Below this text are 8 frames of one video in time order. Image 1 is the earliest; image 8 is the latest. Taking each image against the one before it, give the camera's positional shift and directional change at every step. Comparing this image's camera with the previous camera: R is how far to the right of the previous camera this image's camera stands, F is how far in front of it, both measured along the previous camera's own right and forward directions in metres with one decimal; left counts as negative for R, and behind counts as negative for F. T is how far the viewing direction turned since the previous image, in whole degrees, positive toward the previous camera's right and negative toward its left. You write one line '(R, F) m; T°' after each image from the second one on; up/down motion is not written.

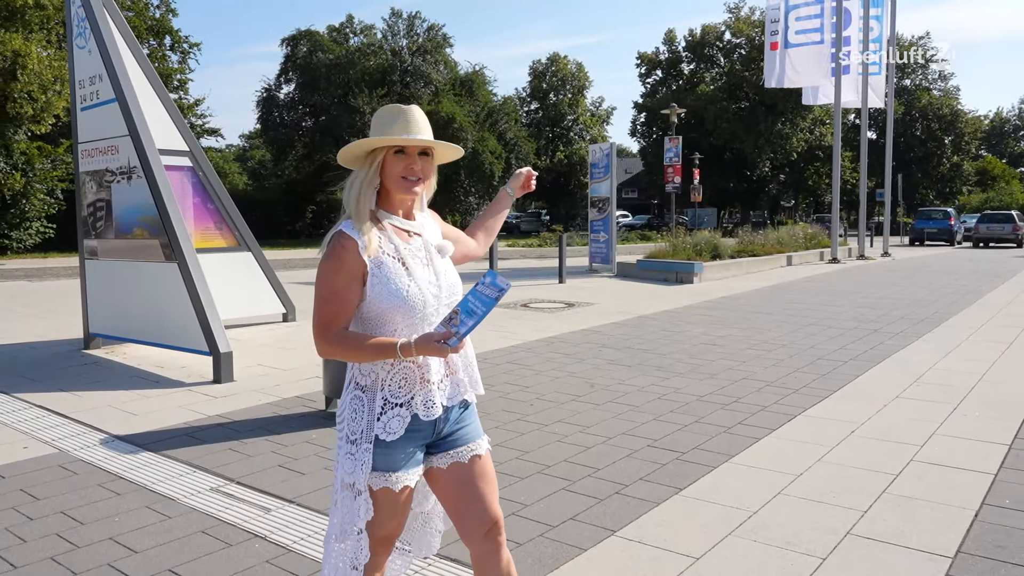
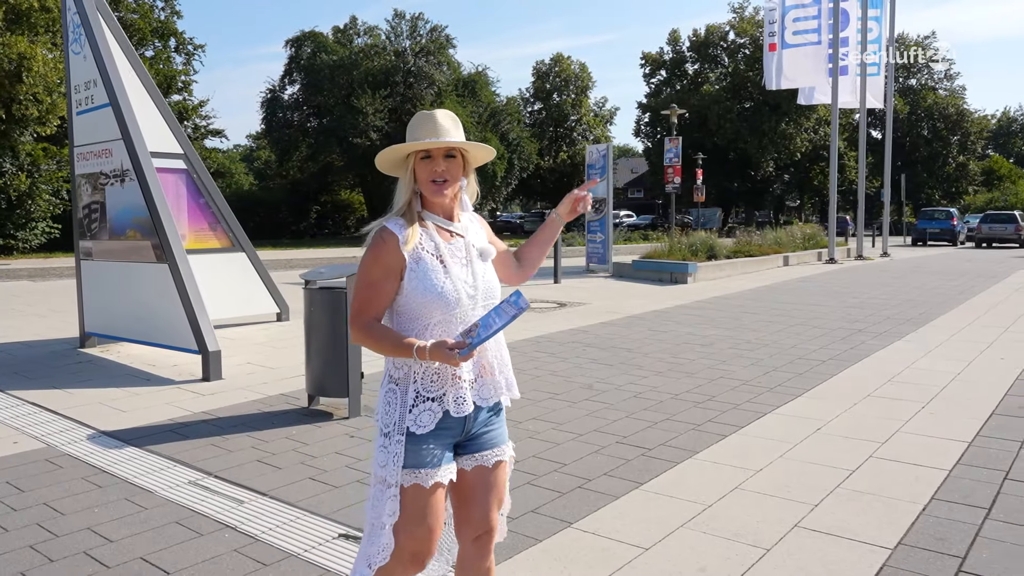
(+0.2, -0.1) m; -1°
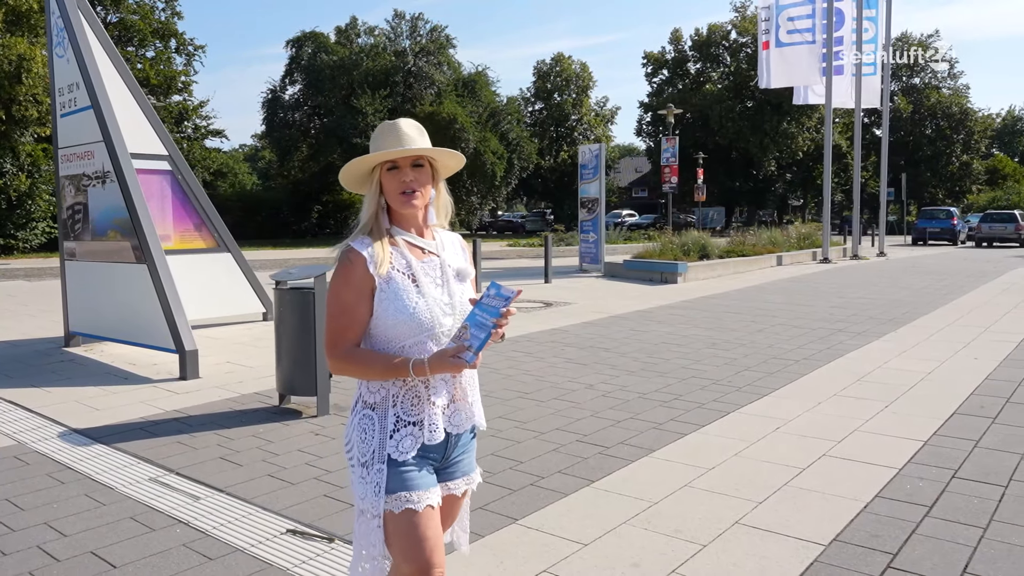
(+0.3, -0.1) m; 0°
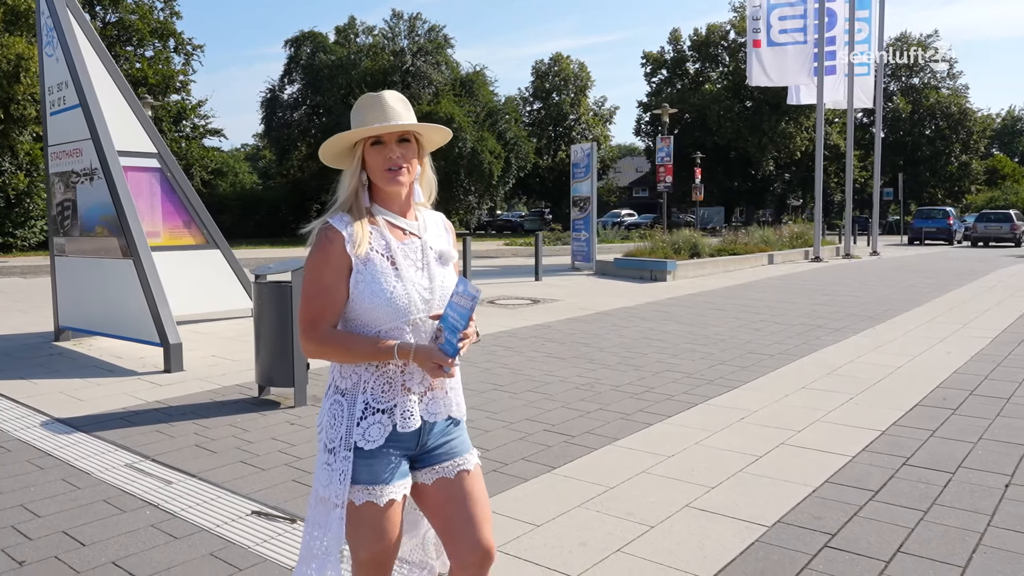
(+0.2, -0.1) m; 0°
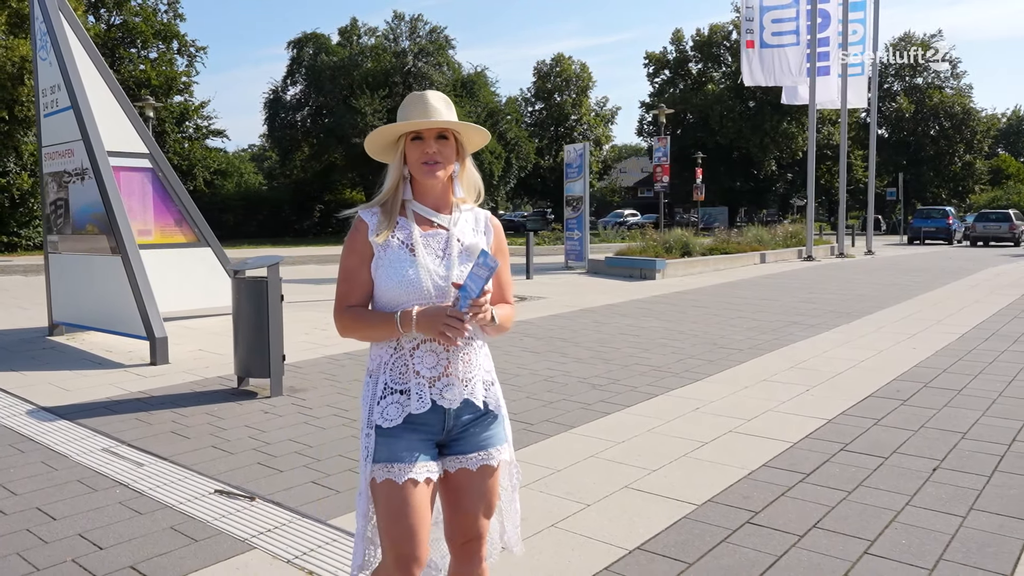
(+0.3, -0.2) m; -1°
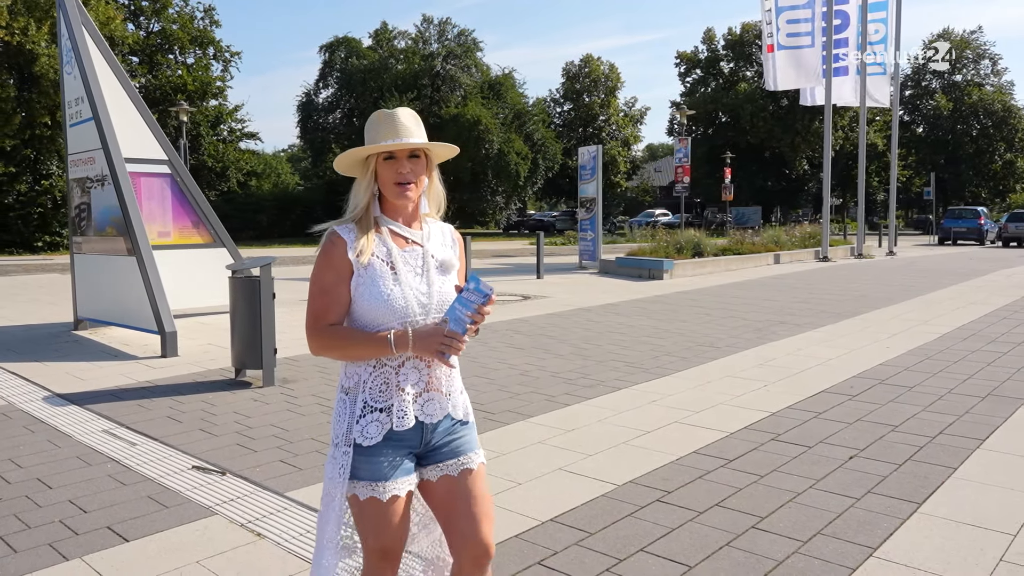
(+0.6, -0.4) m; -3°
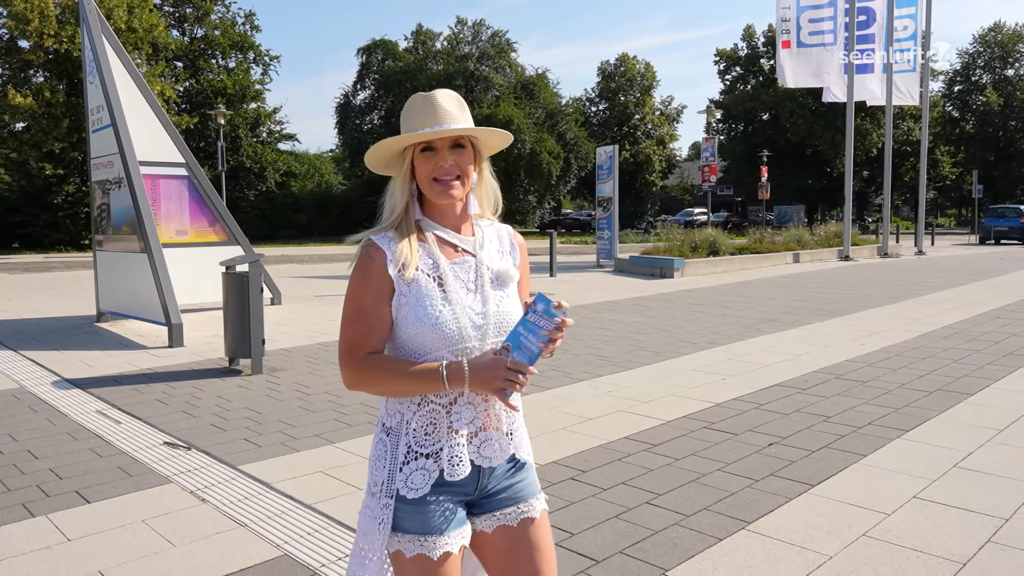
(+0.7, -0.4) m; -3°
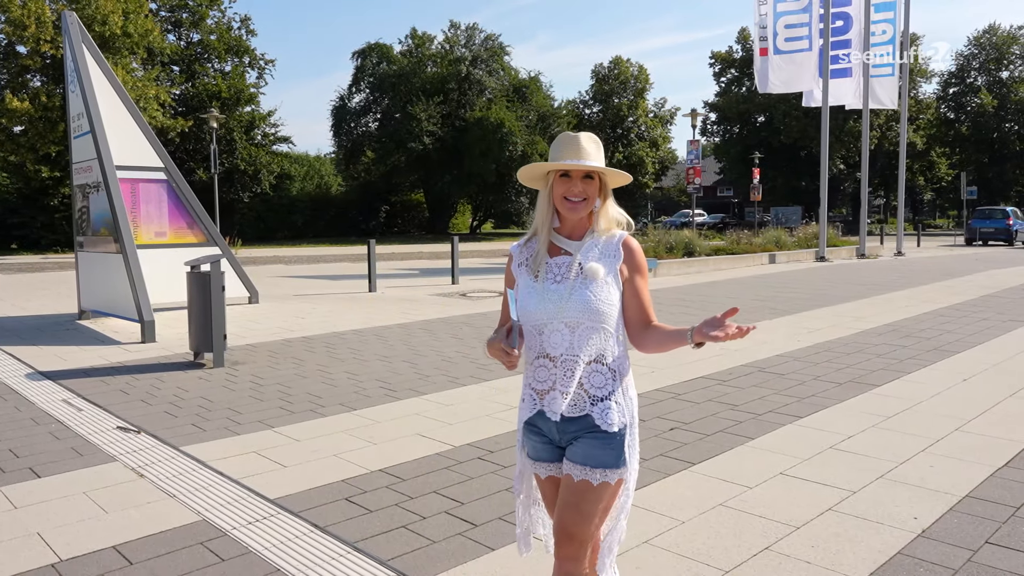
(+0.6, -0.5) m; 0°
